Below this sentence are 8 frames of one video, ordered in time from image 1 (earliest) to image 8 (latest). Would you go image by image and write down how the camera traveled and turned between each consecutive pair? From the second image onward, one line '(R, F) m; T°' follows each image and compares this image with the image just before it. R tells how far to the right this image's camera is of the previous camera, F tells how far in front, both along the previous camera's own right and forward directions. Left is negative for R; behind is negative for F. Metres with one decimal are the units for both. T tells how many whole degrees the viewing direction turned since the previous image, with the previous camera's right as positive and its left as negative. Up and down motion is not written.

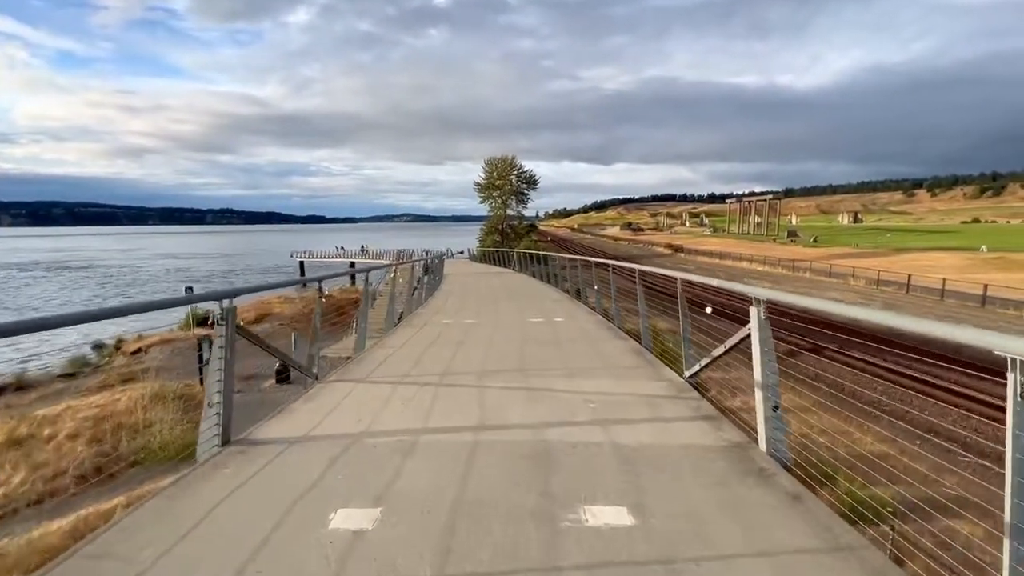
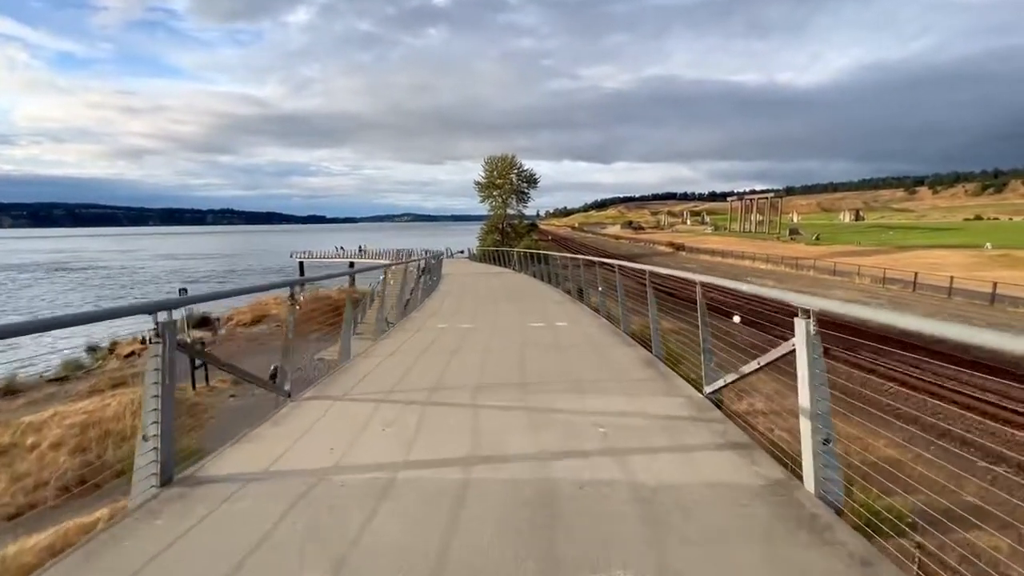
(0.0, +0.4) m; 0°
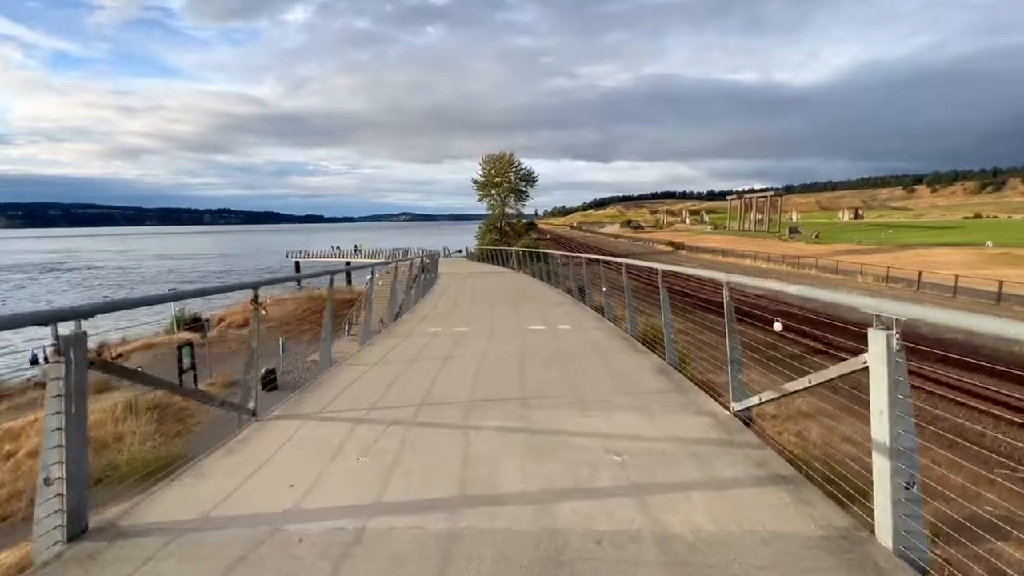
(0.0, +0.4) m; 0°
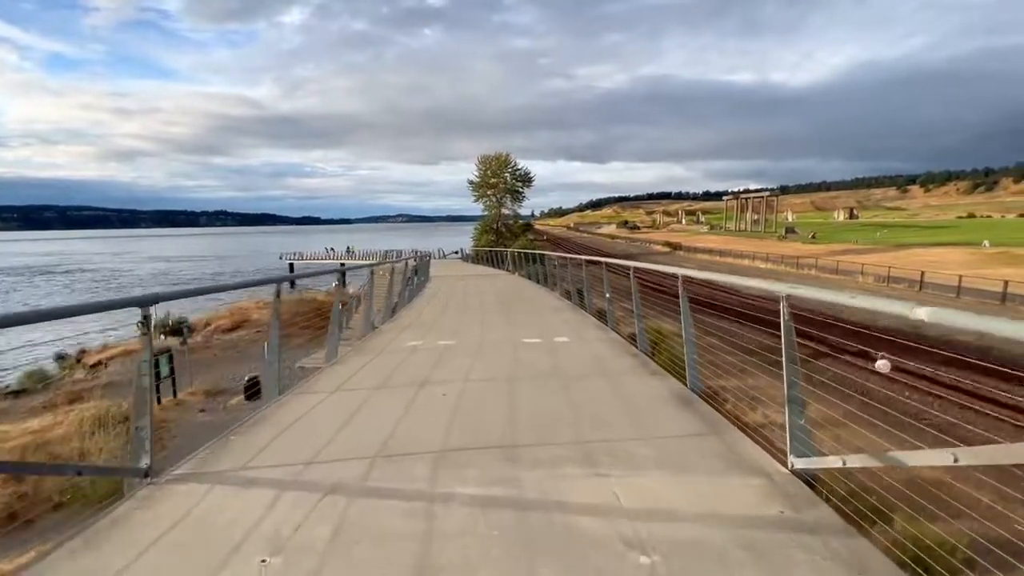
(+0.1, +0.6) m; 0°
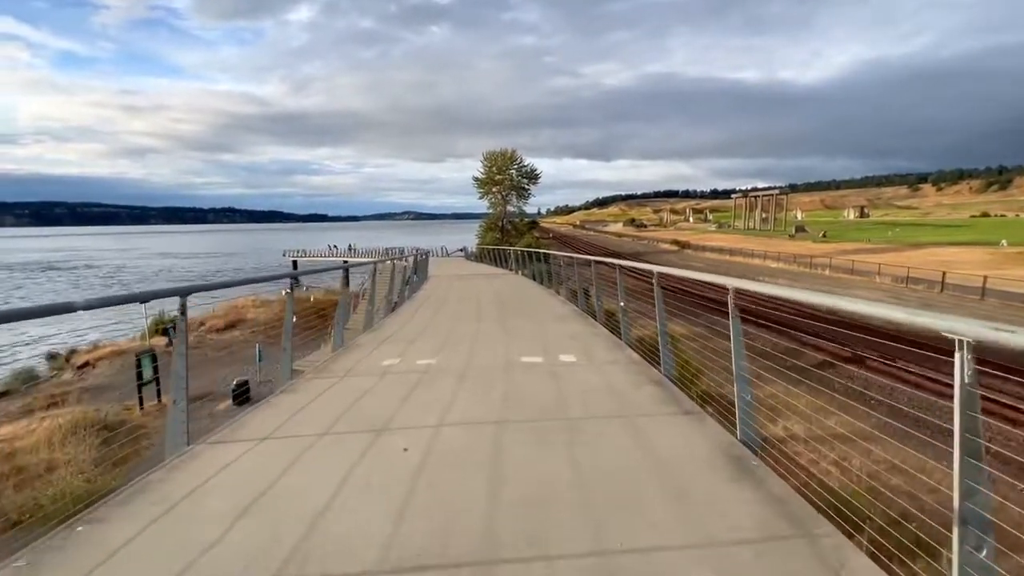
(+0.1, +0.8) m; -1°
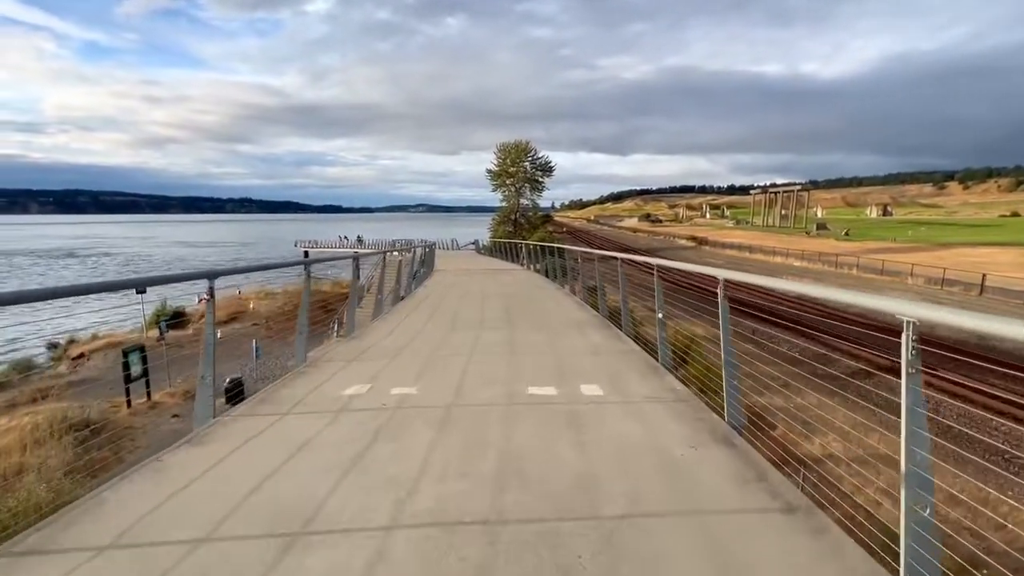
(0.0, +0.9) m; -2°
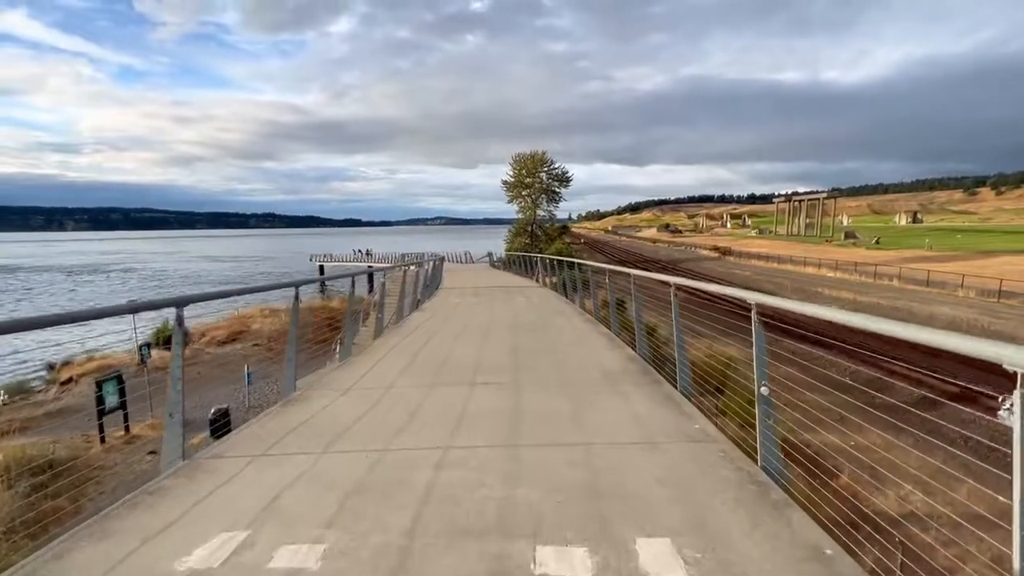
(+0.1, +1.3) m; -2°
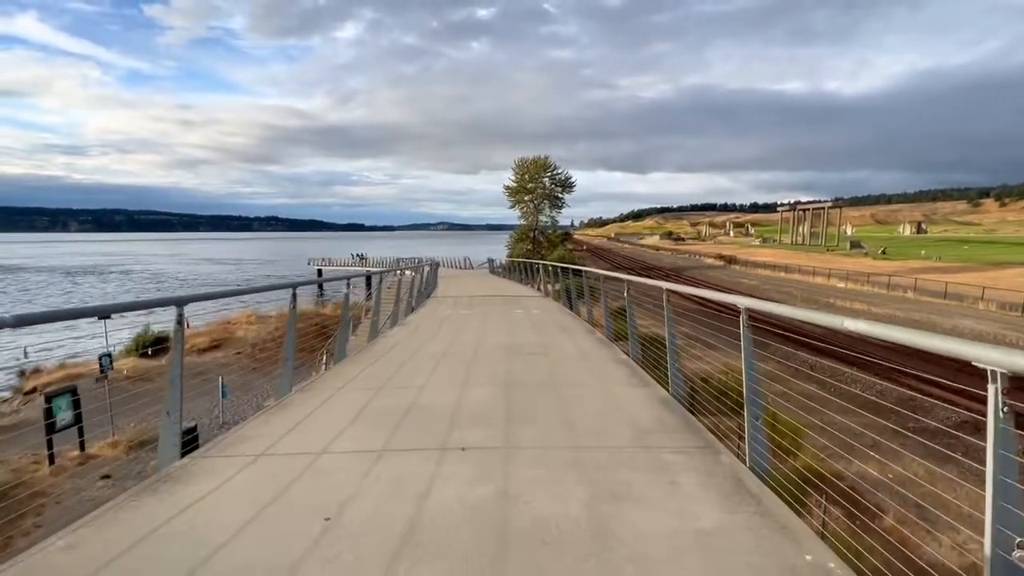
(+0.1, +1.0) m; 0°
